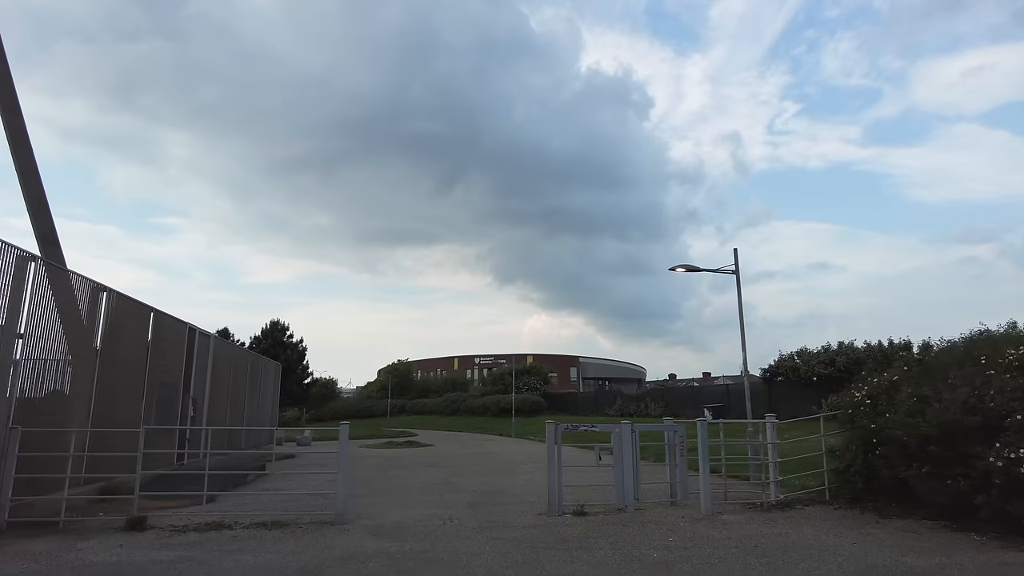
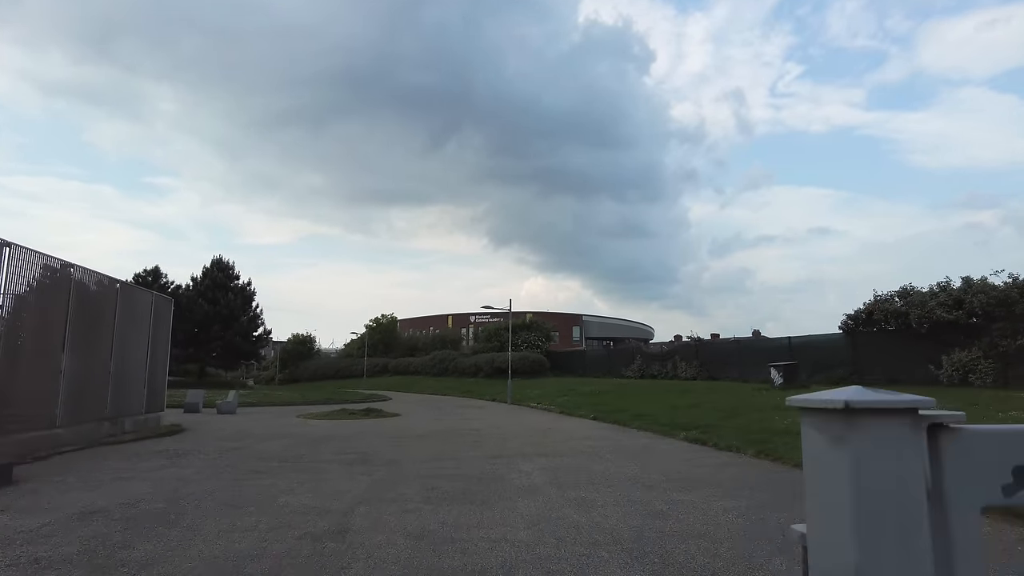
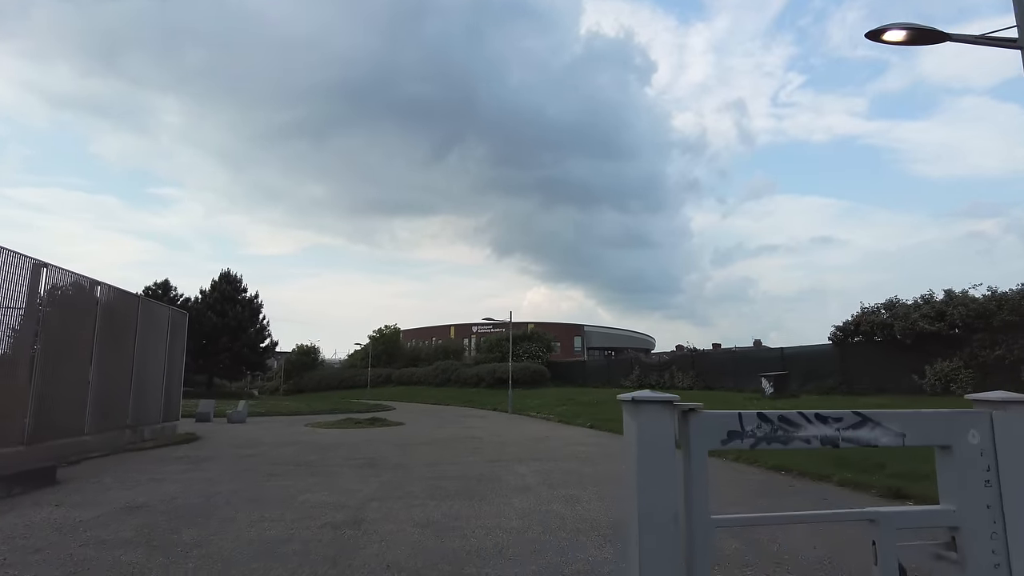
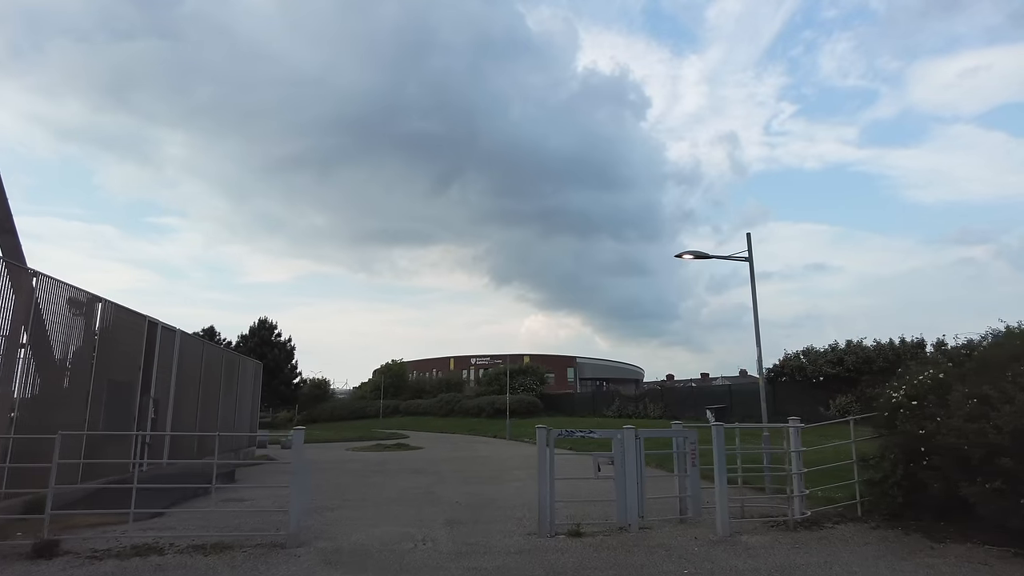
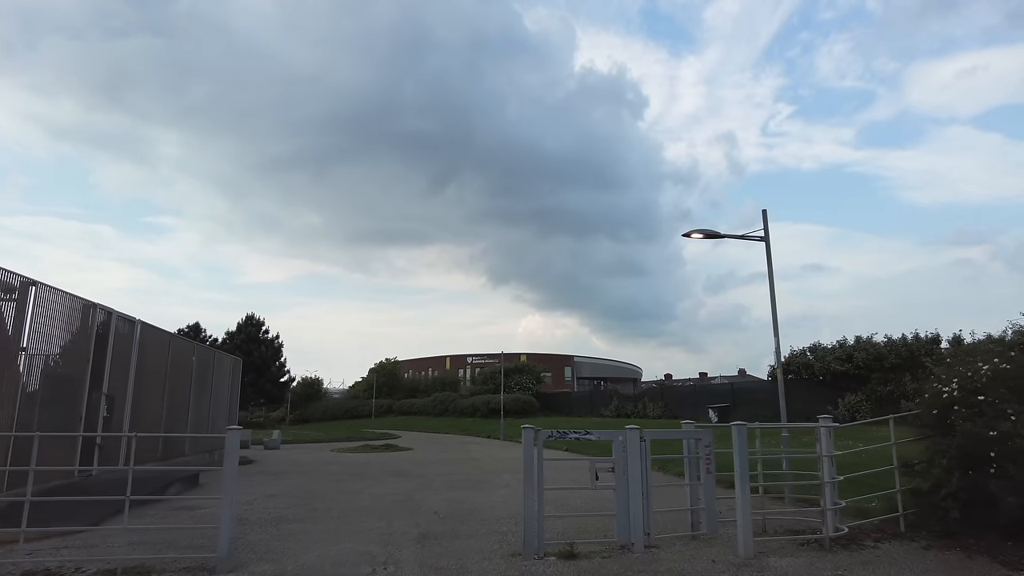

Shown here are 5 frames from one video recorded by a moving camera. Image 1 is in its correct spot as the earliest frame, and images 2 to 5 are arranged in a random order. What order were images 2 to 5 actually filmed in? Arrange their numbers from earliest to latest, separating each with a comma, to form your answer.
4, 5, 3, 2
